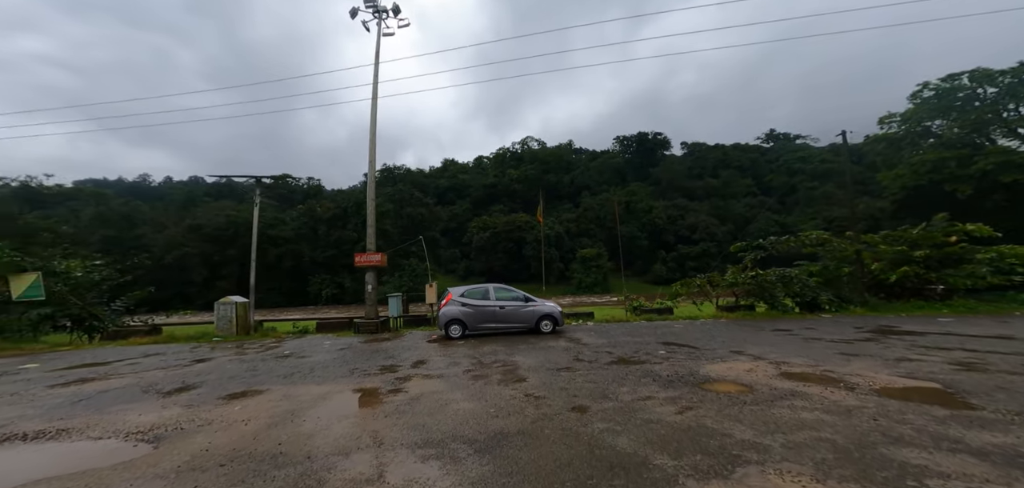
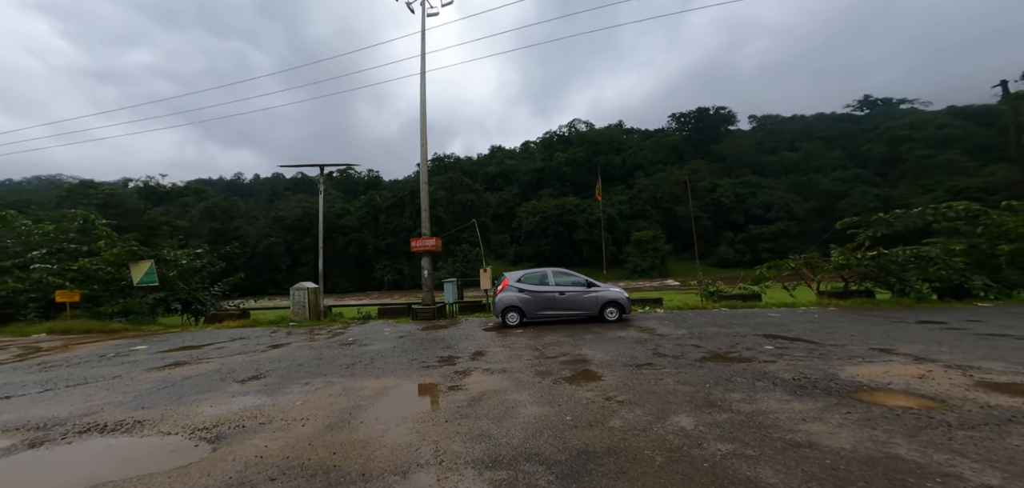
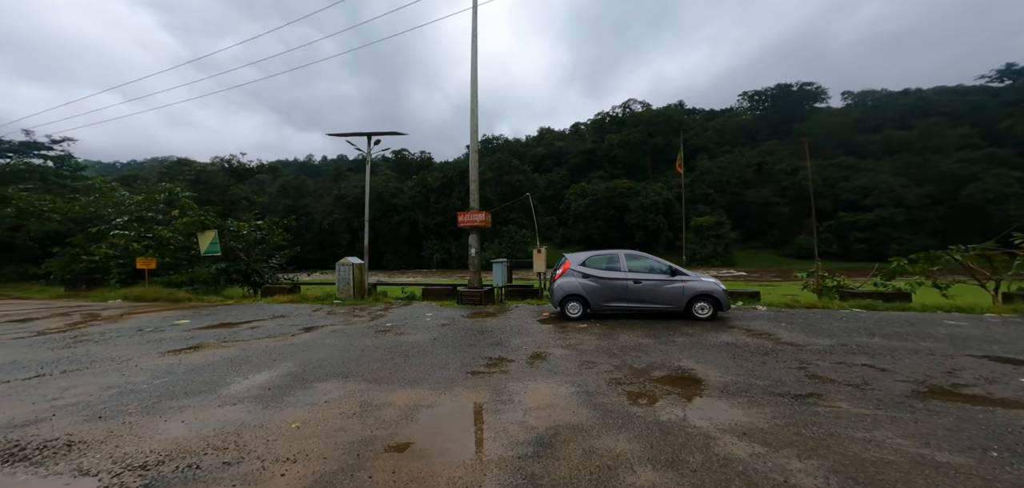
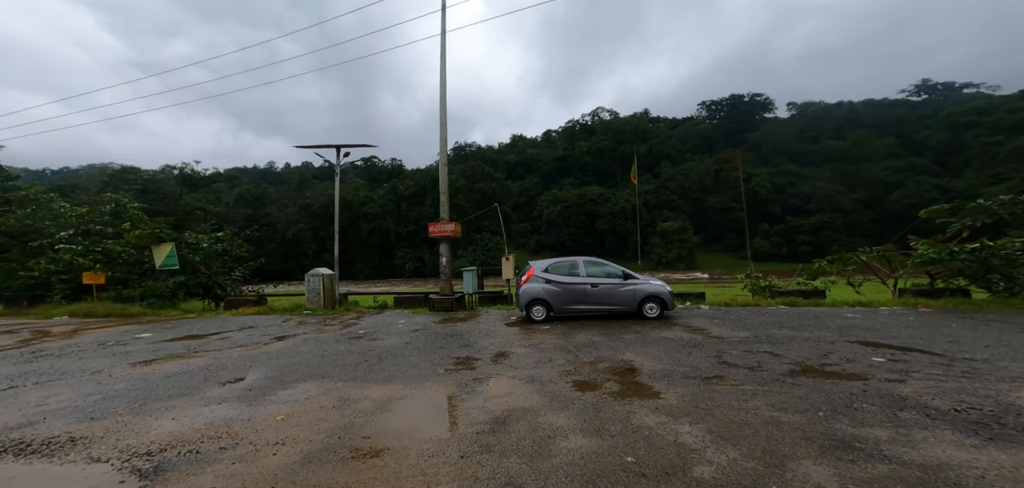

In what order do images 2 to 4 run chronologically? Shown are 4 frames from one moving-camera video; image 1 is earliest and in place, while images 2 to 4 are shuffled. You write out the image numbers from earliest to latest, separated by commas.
2, 4, 3
